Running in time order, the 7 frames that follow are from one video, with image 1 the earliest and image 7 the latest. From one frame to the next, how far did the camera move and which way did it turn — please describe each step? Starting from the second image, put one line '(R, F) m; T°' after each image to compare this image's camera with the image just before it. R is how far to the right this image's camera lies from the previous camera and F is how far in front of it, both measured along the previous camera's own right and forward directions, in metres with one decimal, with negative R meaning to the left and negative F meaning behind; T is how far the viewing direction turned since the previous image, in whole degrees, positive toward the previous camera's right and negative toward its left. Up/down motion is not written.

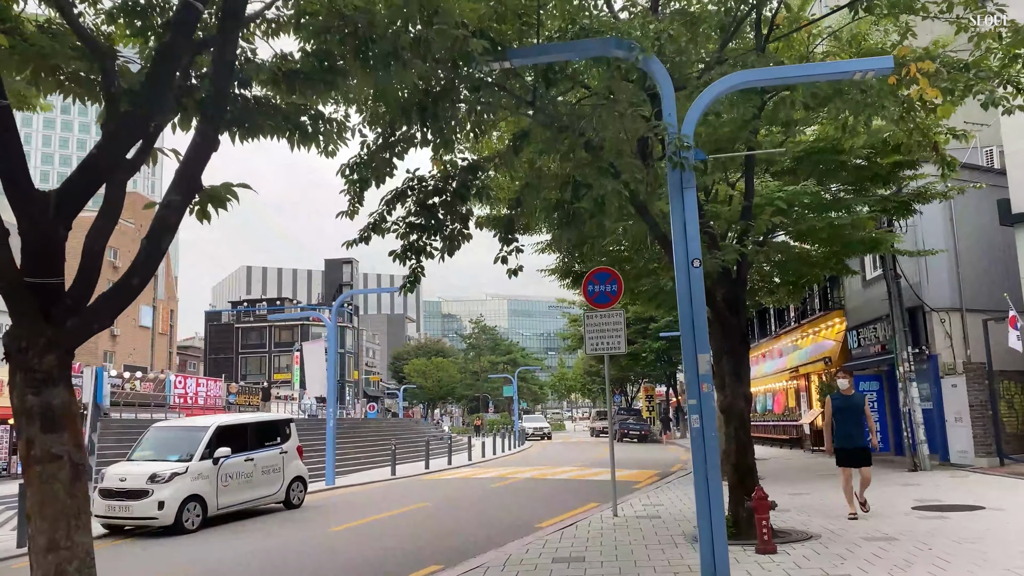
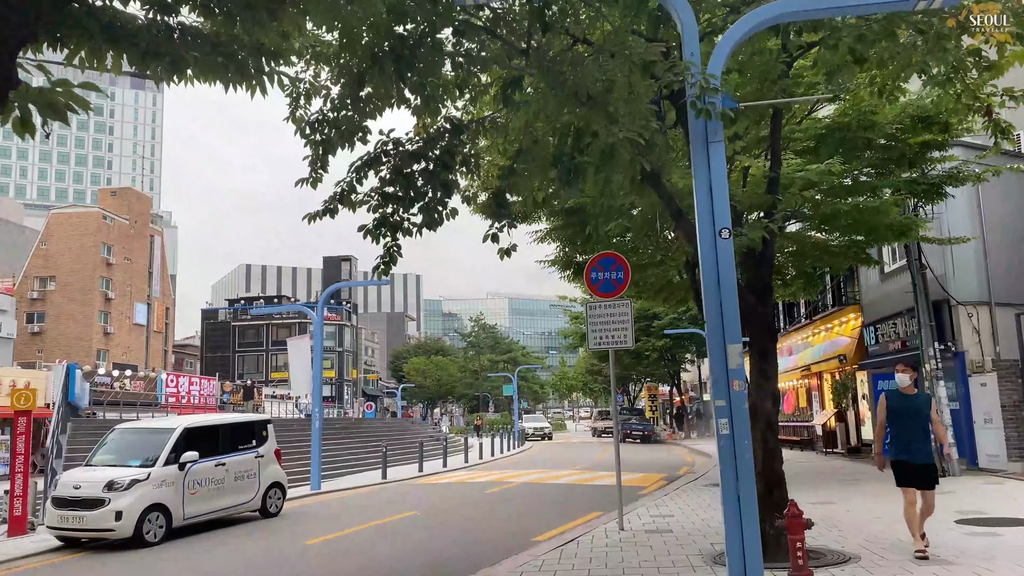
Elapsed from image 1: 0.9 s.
(+0.1, +1.1) m; 0°
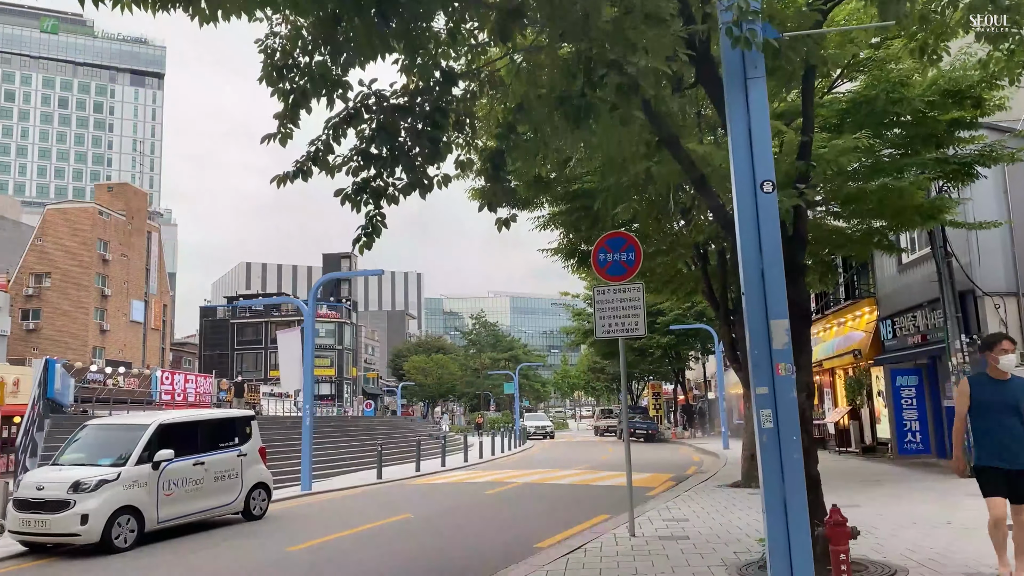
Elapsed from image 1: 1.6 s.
(0.0, +0.8) m; 0°
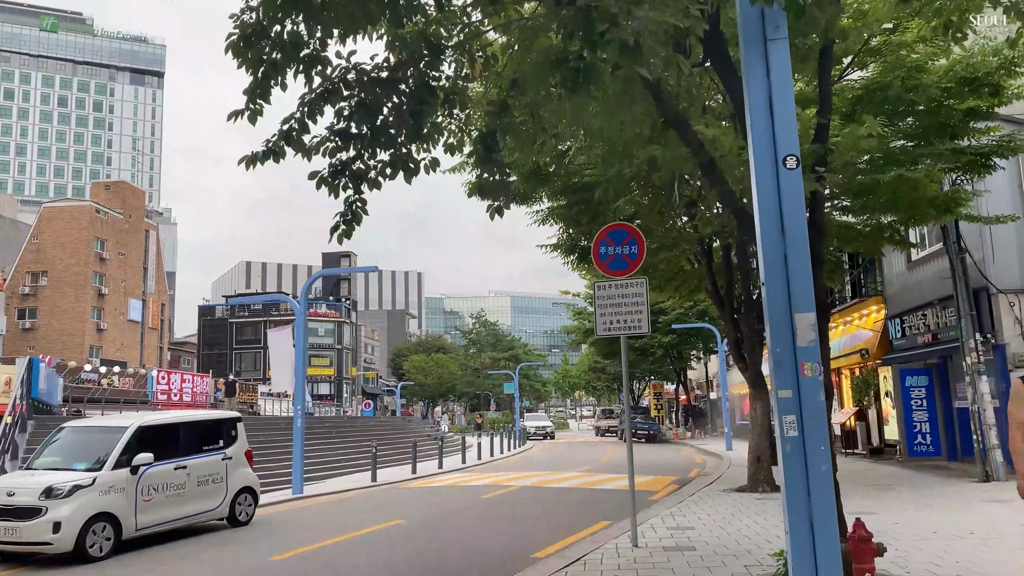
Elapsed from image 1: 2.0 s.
(+0.1, +0.5) m; 0°
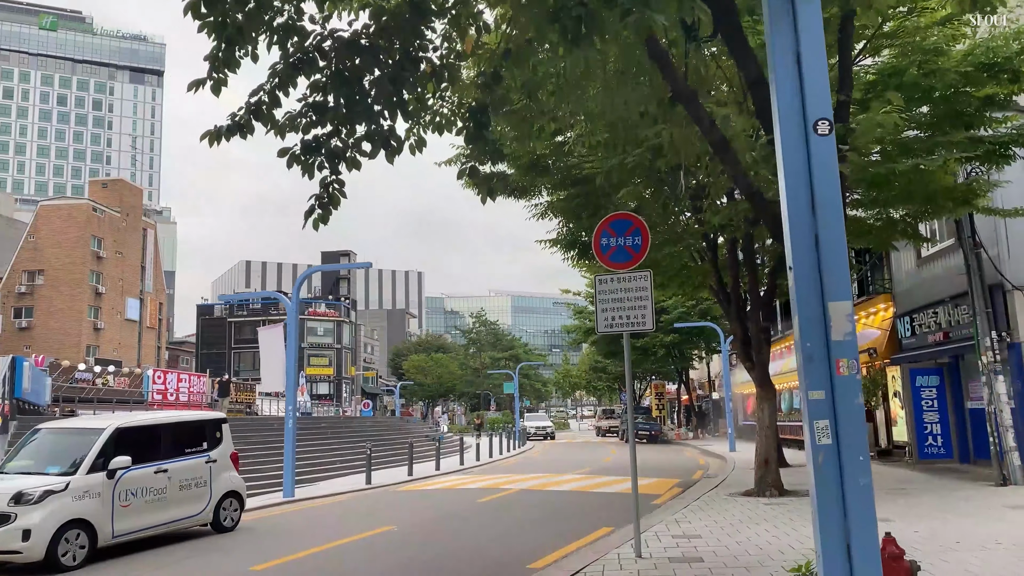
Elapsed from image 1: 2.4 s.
(+0.1, +0.5) m; 0°
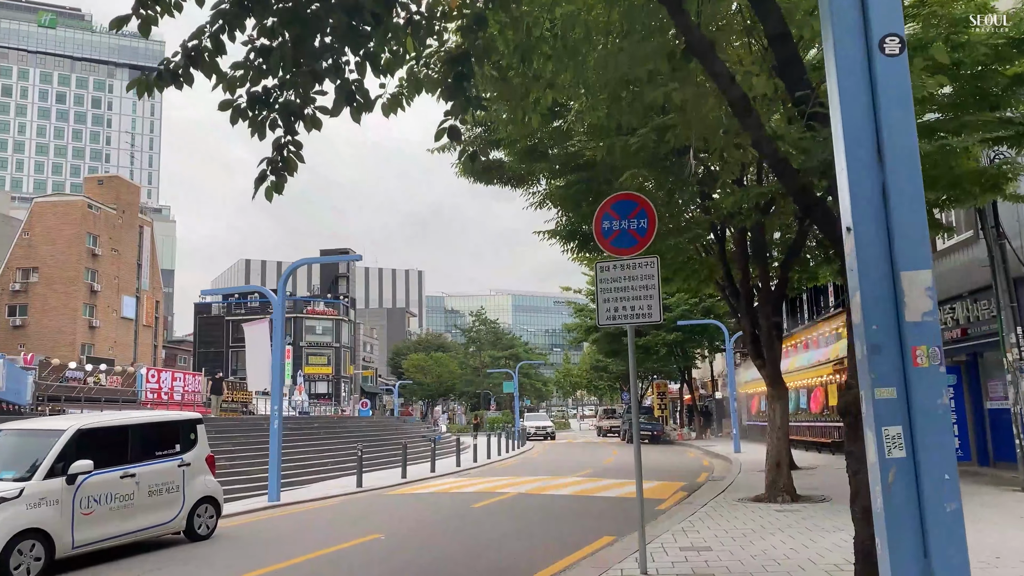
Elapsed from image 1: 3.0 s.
(+0.1, +0.7) m; 0°
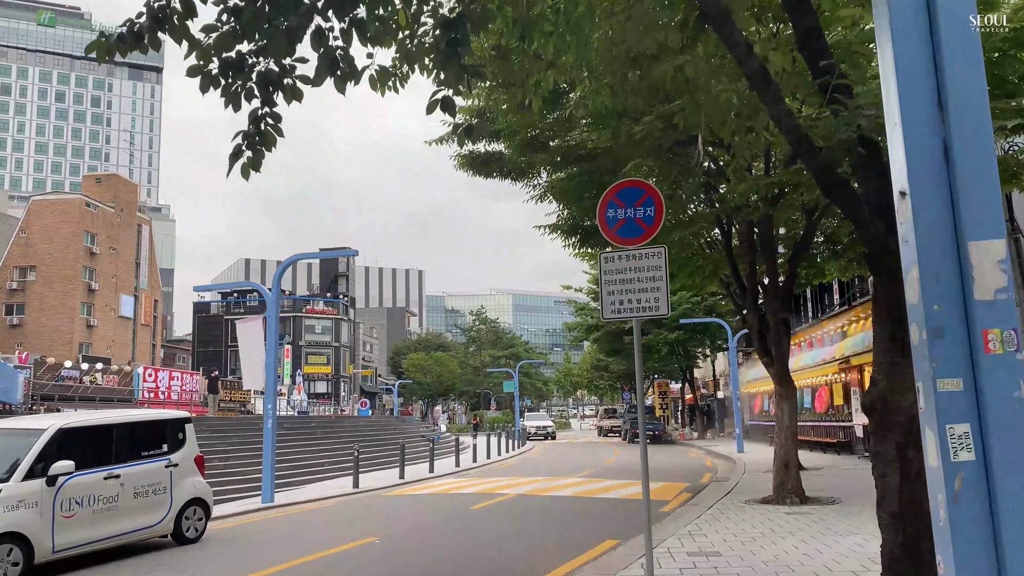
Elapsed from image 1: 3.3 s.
(0.0, +0.4) m; 0°
